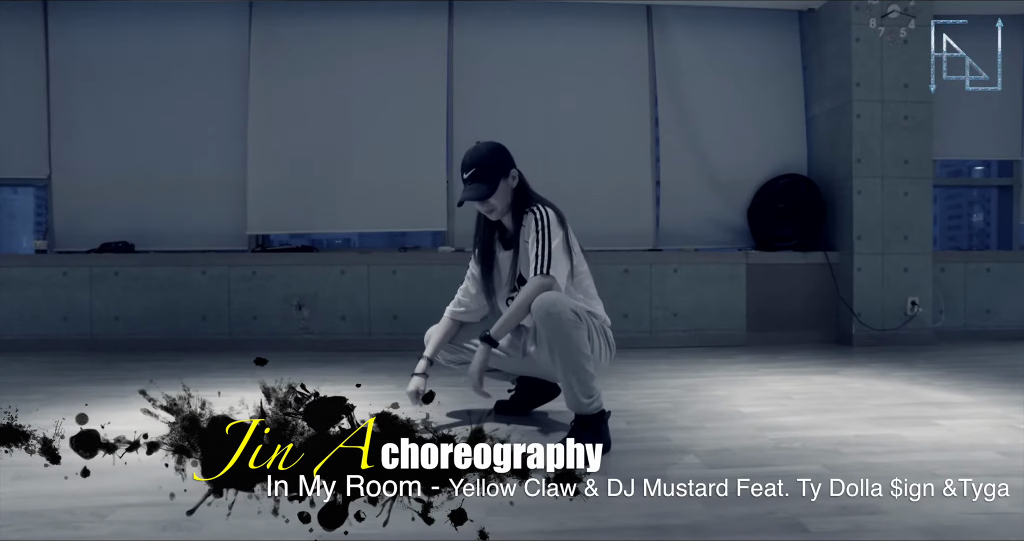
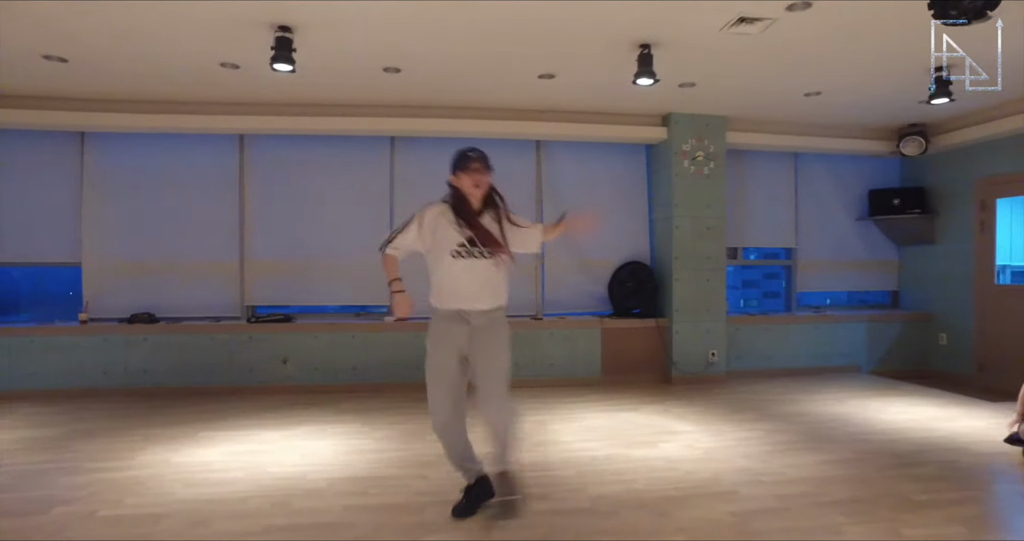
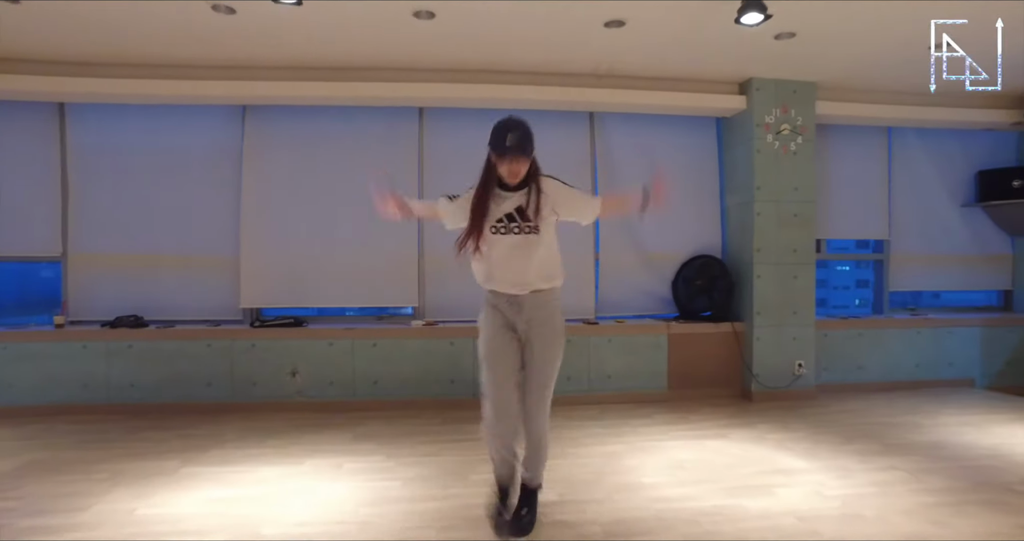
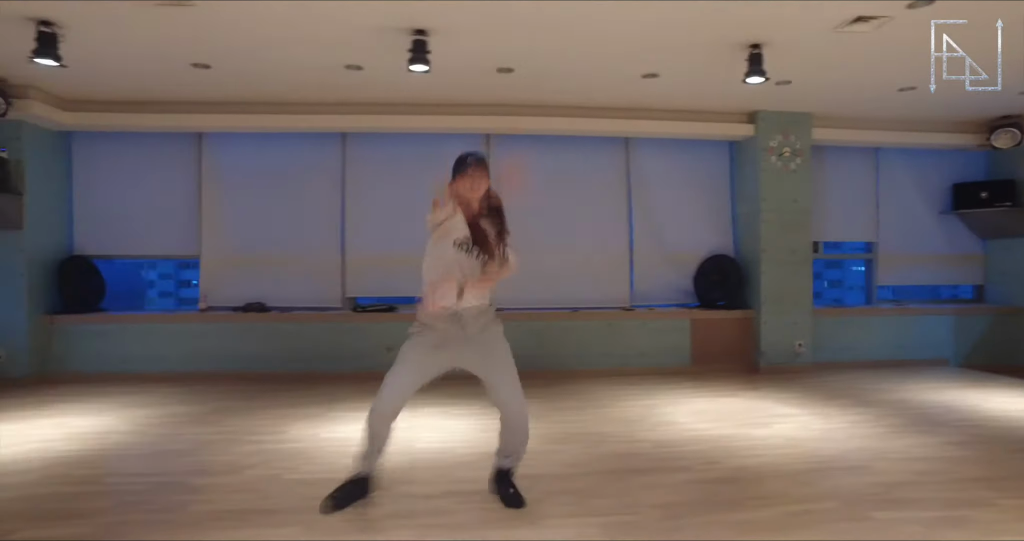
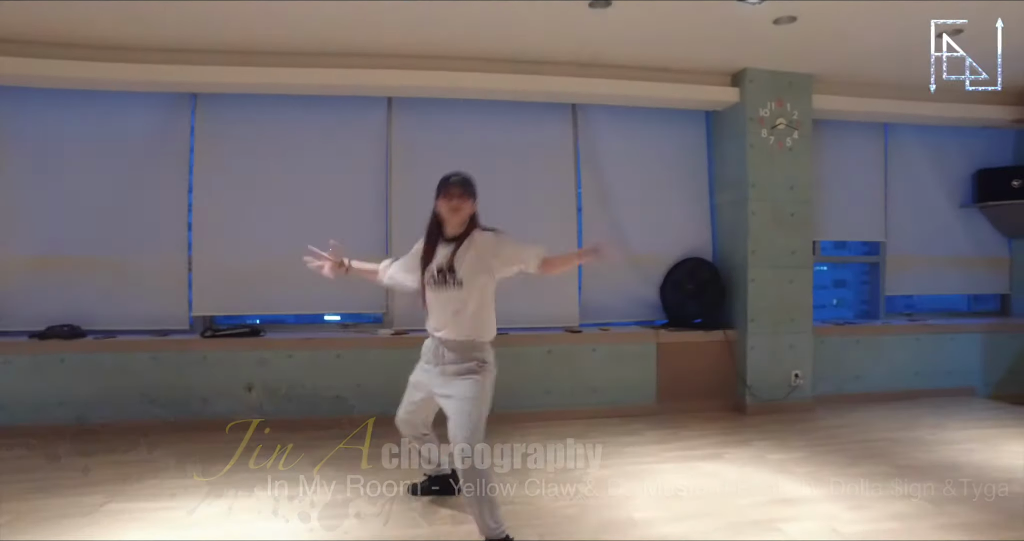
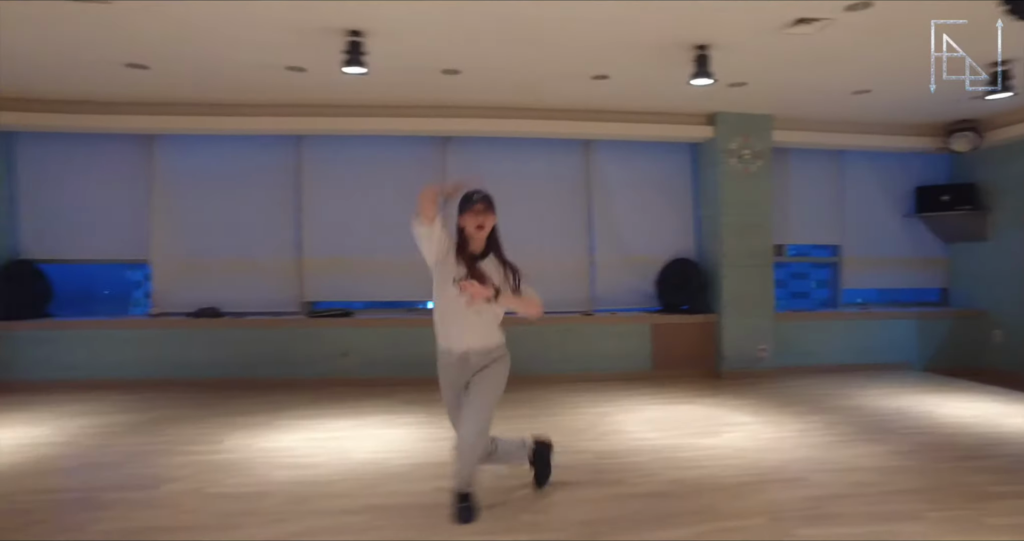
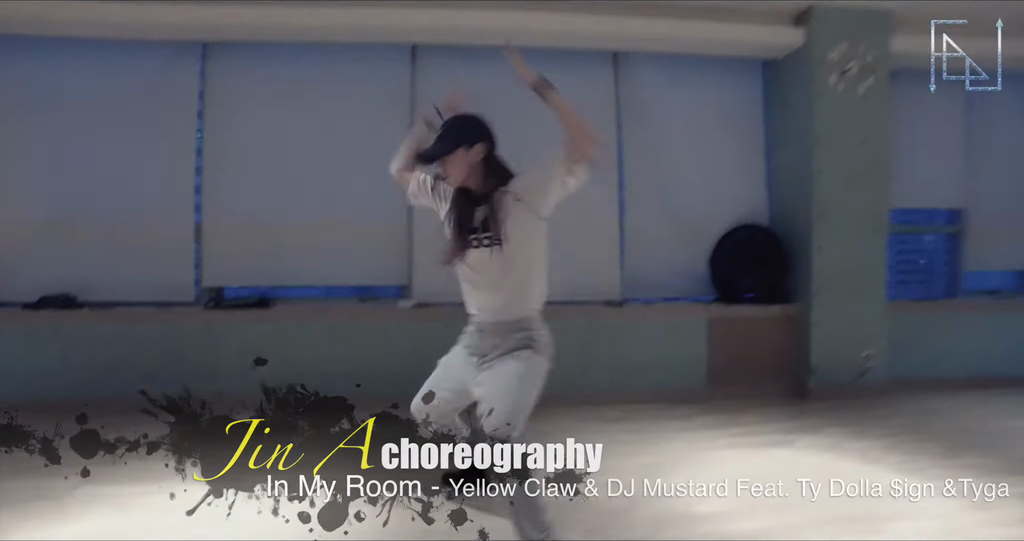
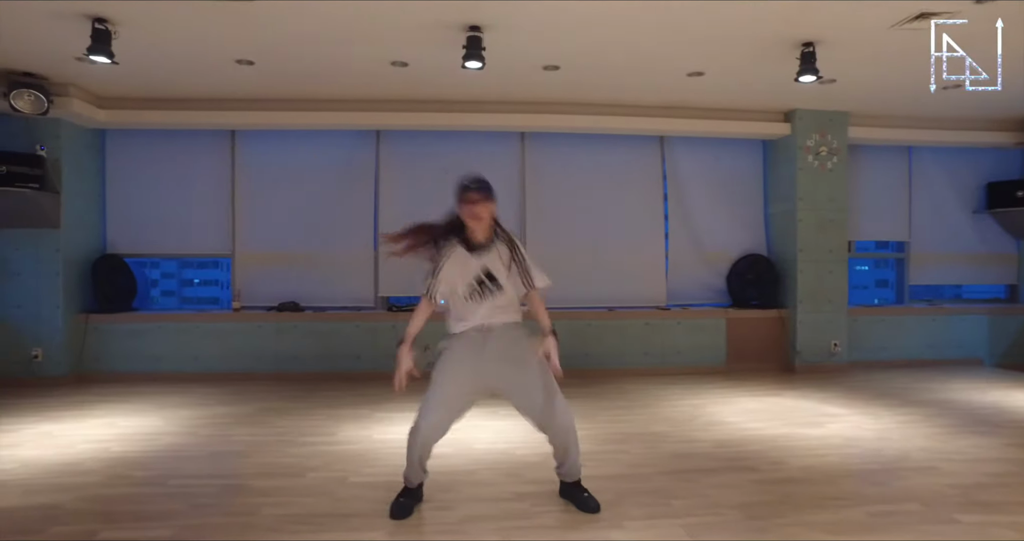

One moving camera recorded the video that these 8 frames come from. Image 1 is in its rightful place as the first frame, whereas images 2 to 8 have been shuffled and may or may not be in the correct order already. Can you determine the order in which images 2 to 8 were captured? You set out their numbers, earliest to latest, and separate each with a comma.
7, 5, 3, 2, 6, 4, 8
